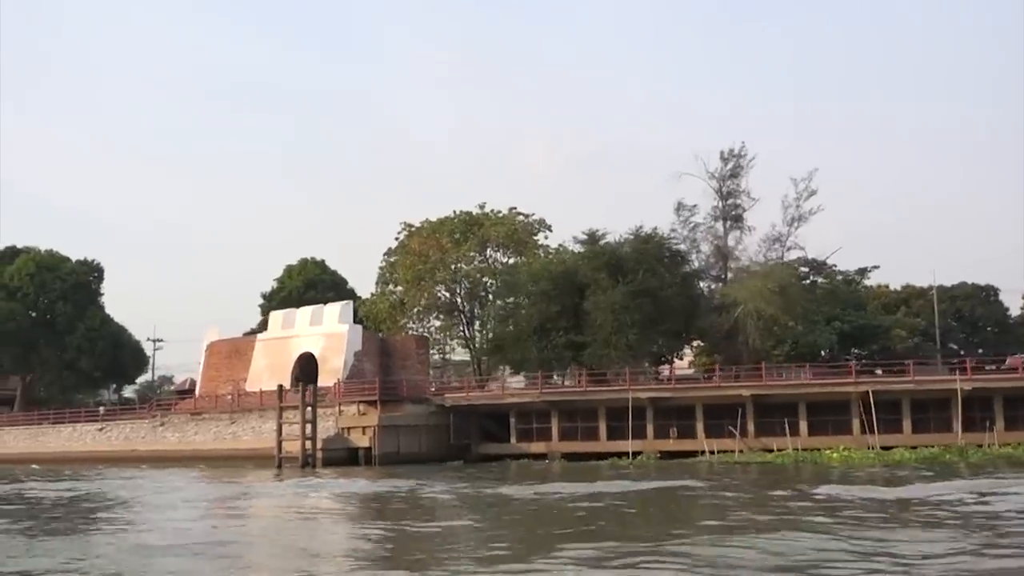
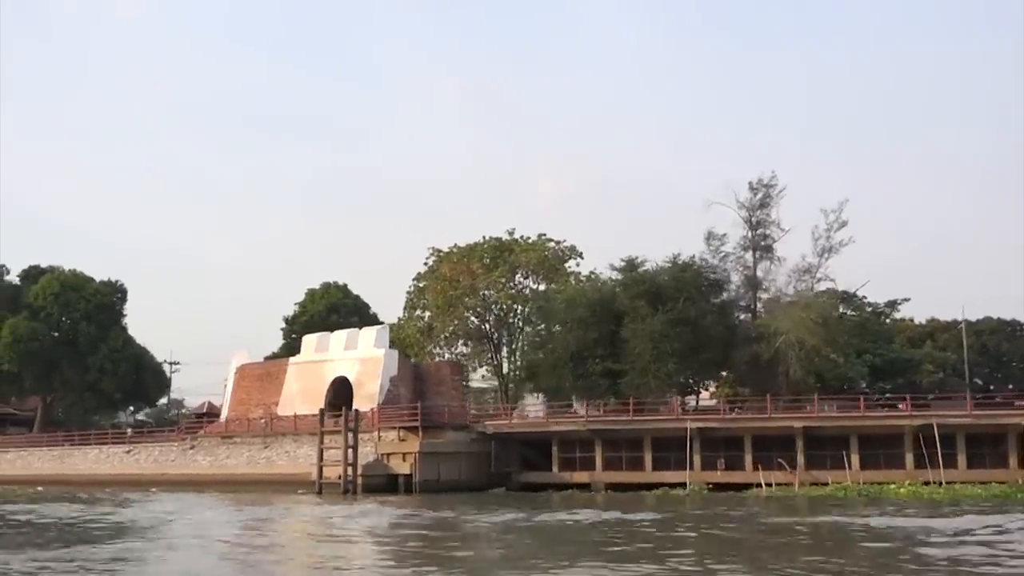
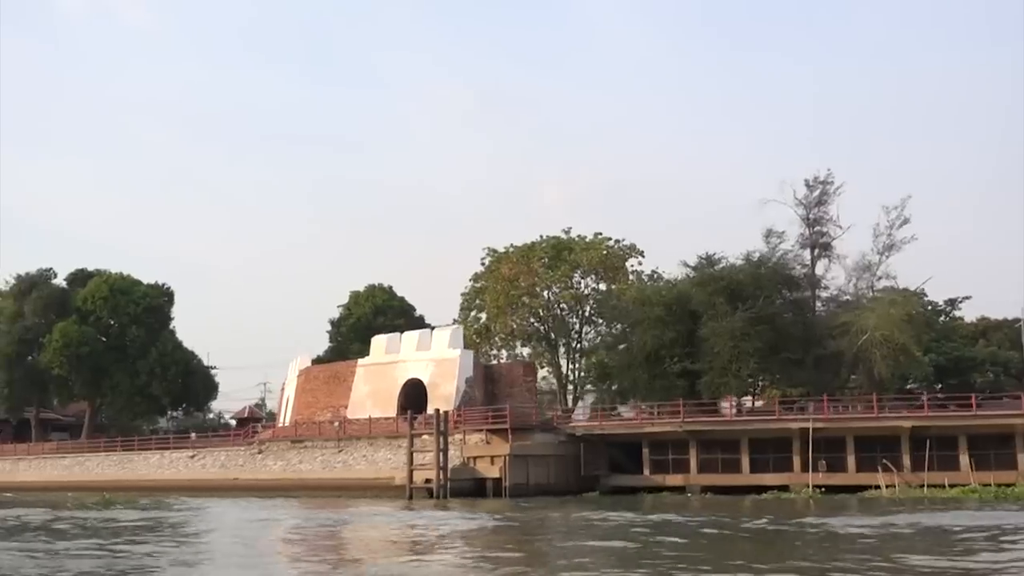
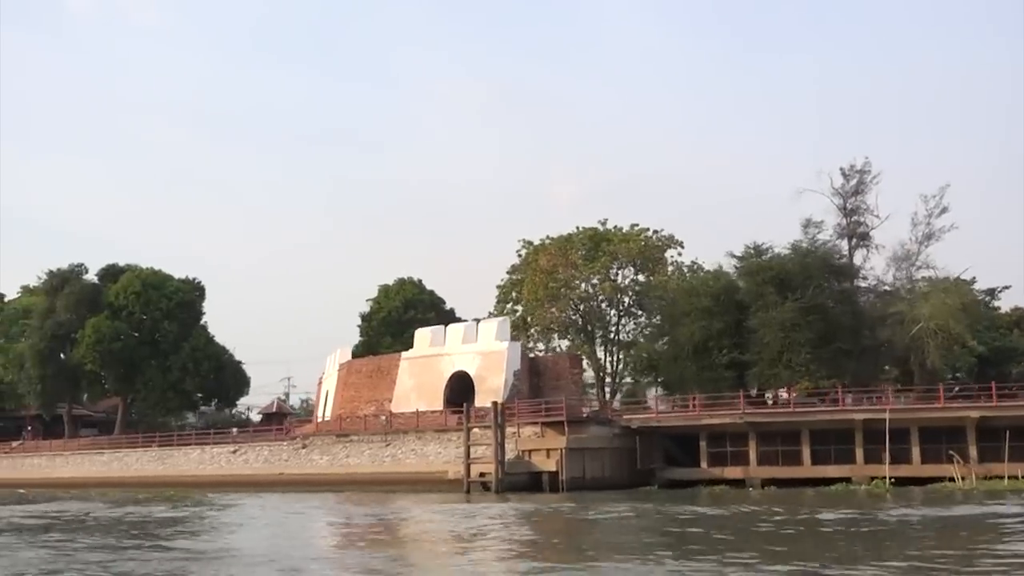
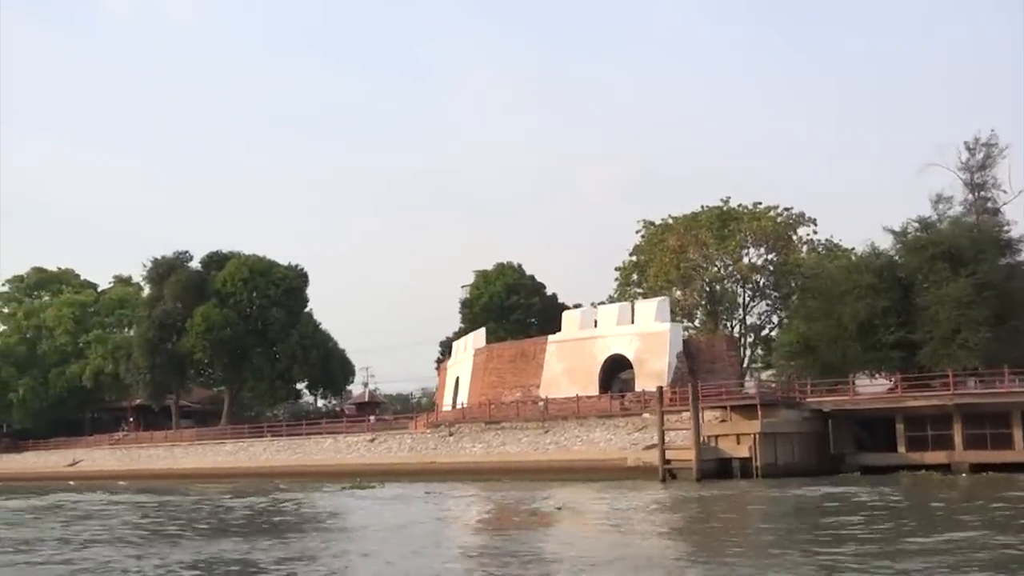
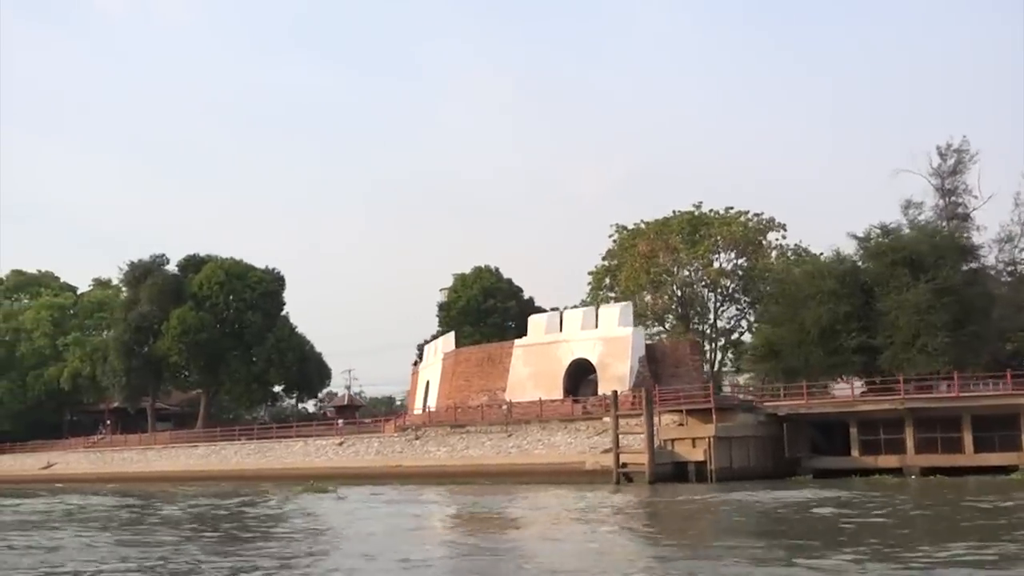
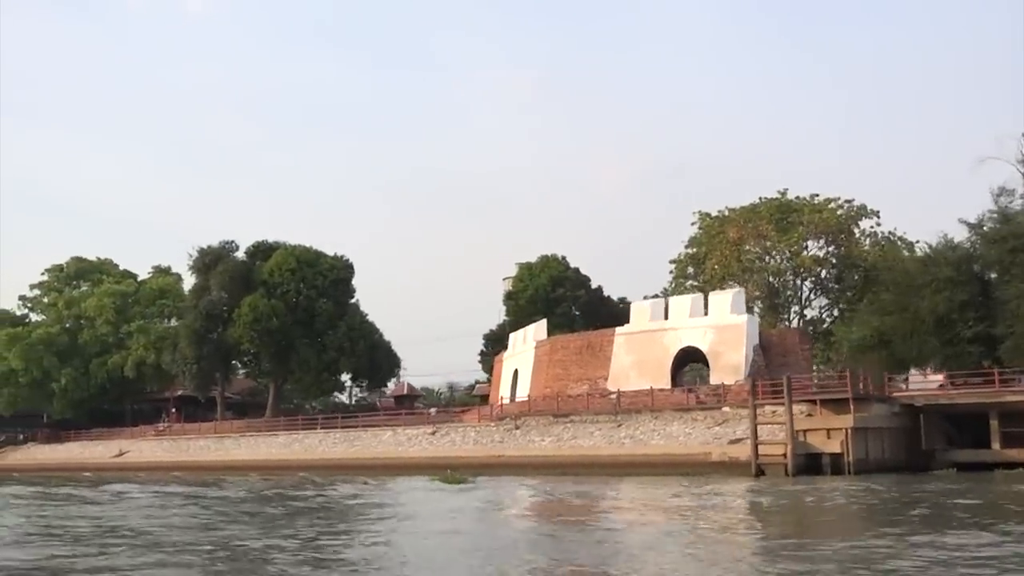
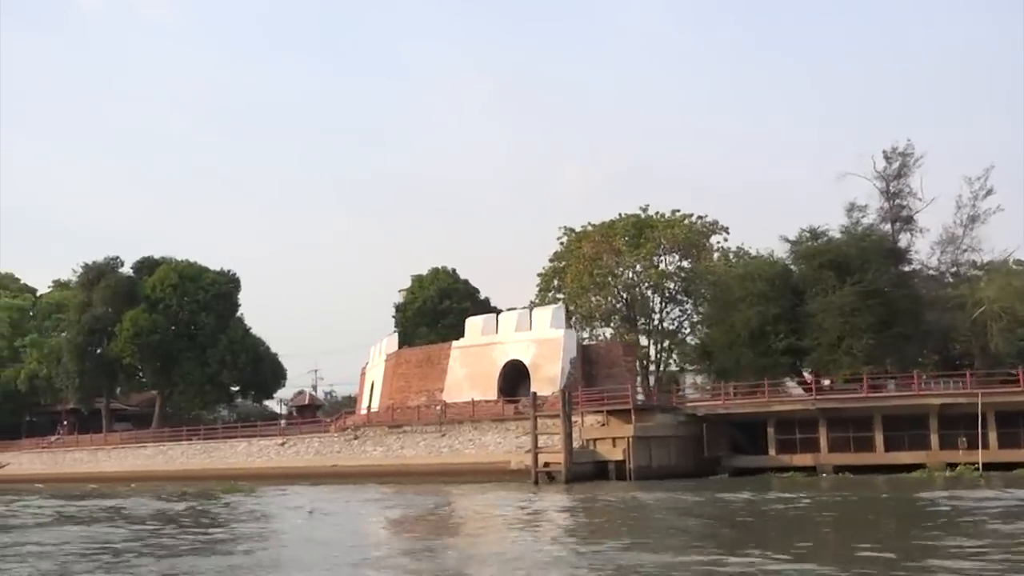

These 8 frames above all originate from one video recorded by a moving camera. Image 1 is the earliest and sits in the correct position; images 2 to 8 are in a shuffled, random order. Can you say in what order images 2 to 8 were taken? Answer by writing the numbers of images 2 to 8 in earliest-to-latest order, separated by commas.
2, 3, 4, 8, 6, 5, 7
